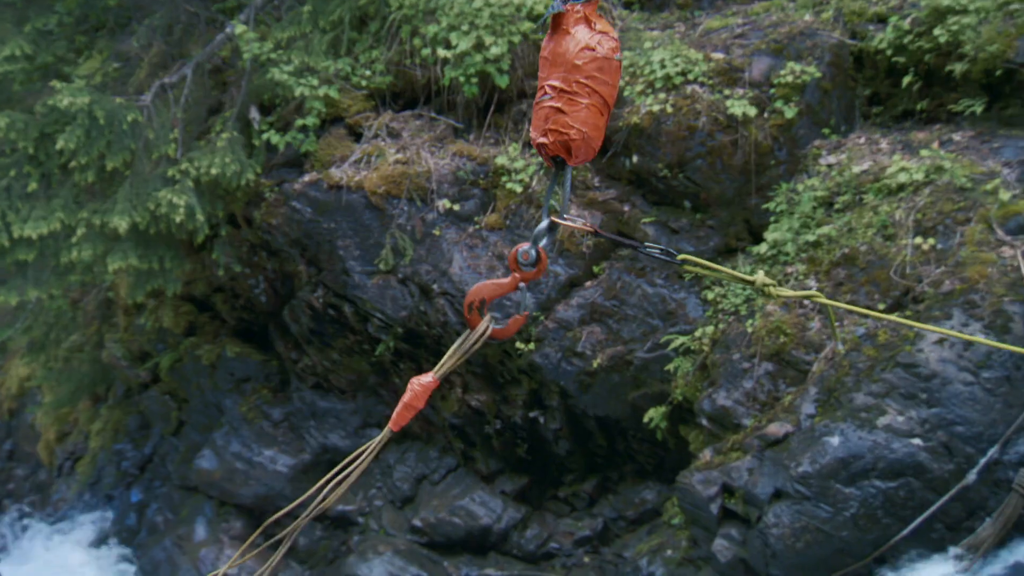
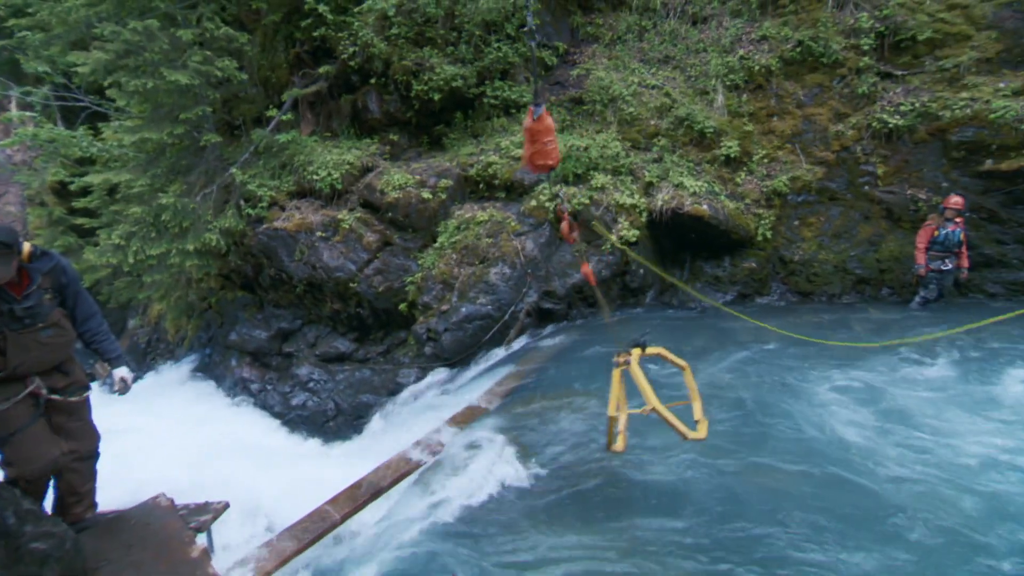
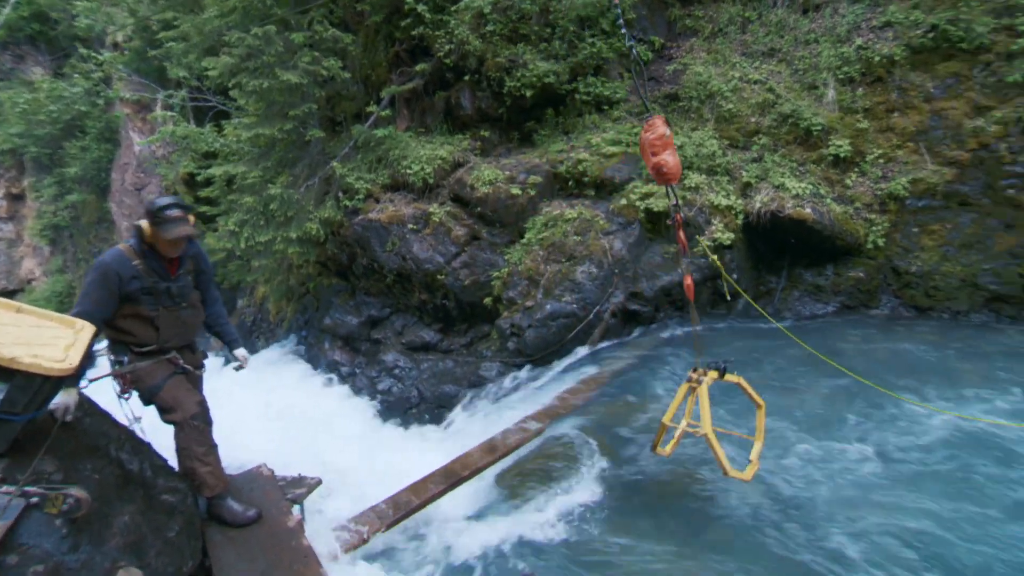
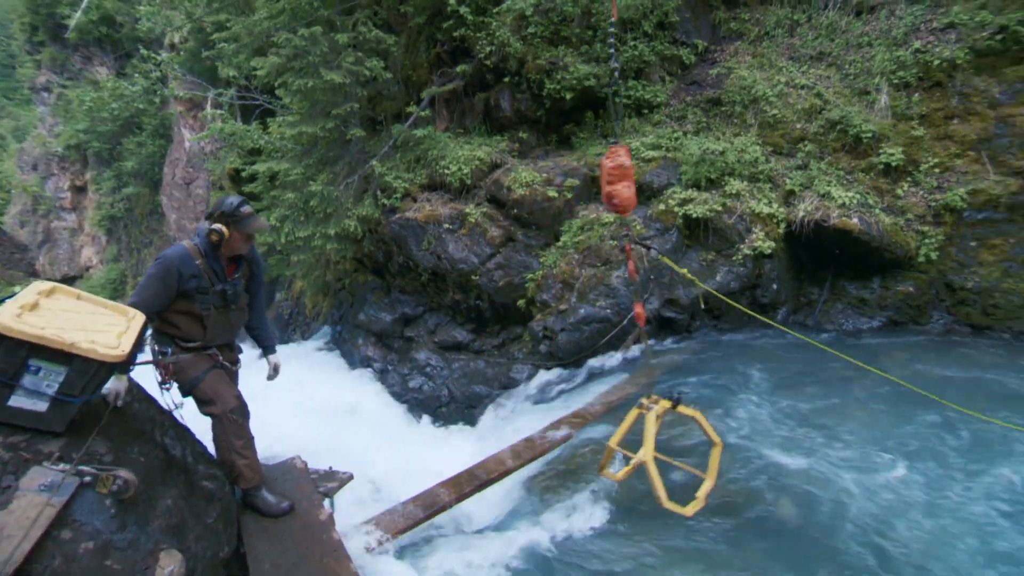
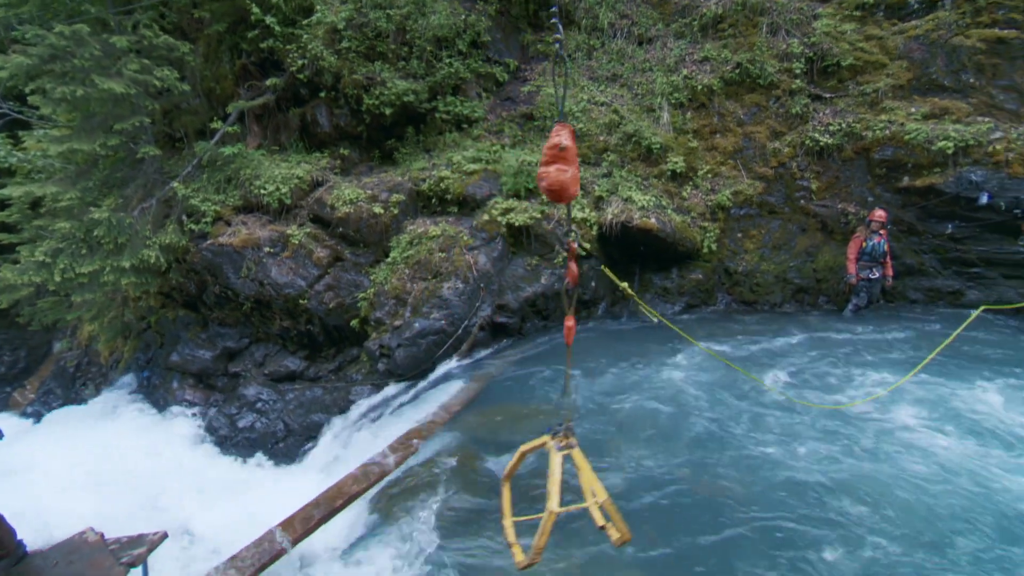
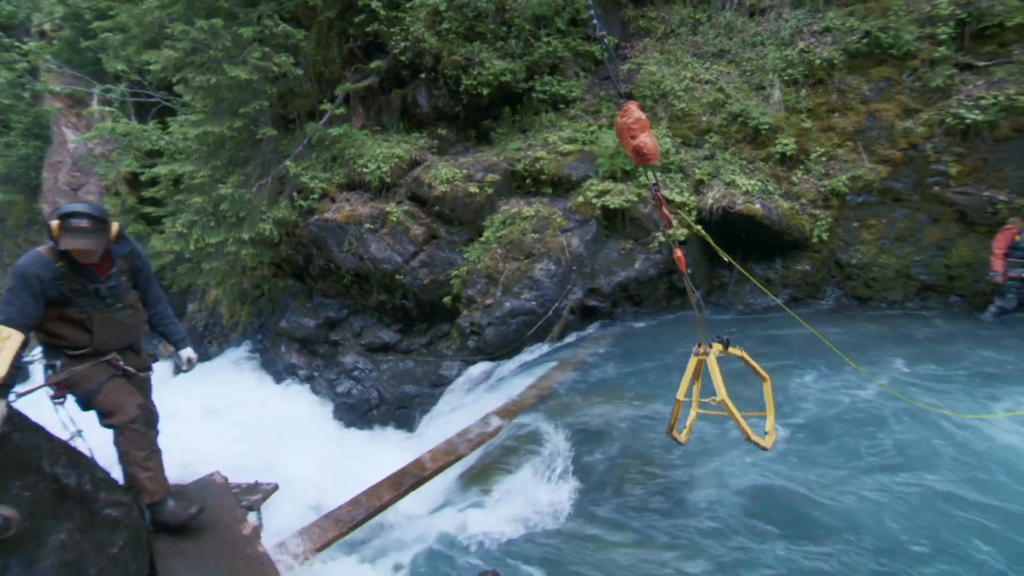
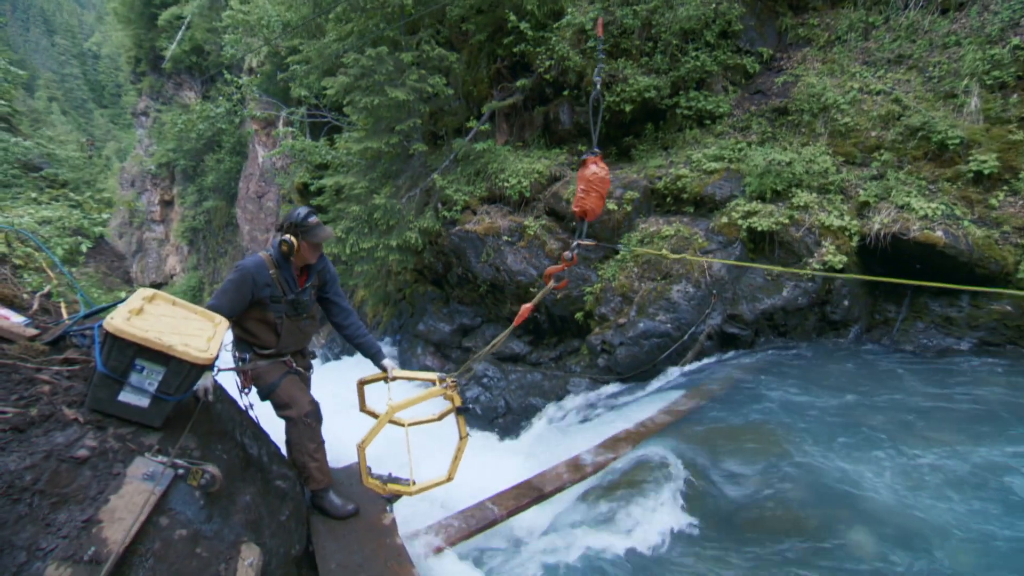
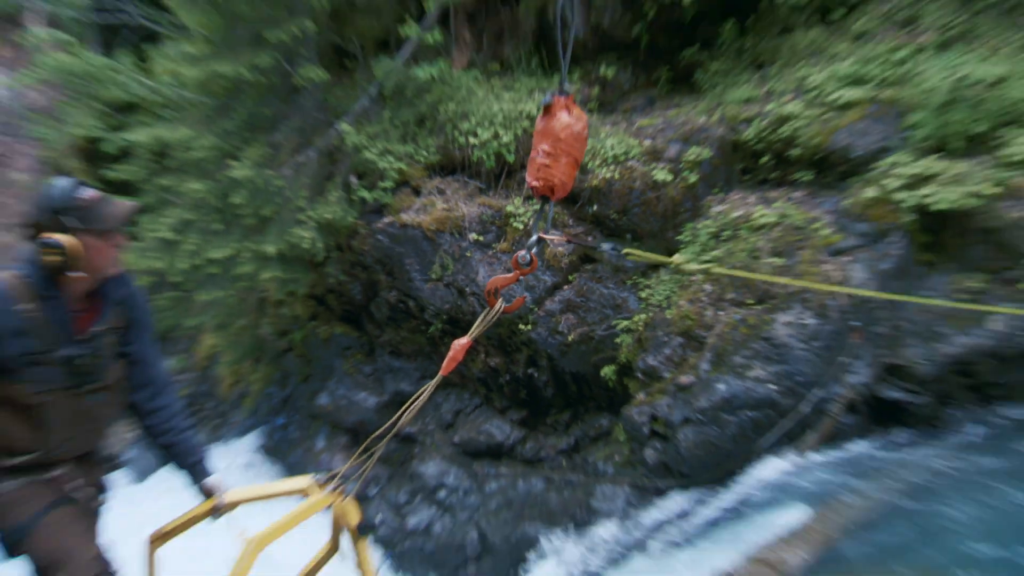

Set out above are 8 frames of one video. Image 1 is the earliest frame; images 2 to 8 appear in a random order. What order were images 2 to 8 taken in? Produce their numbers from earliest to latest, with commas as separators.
8, 7, 4, 3, 6, 2, 5
